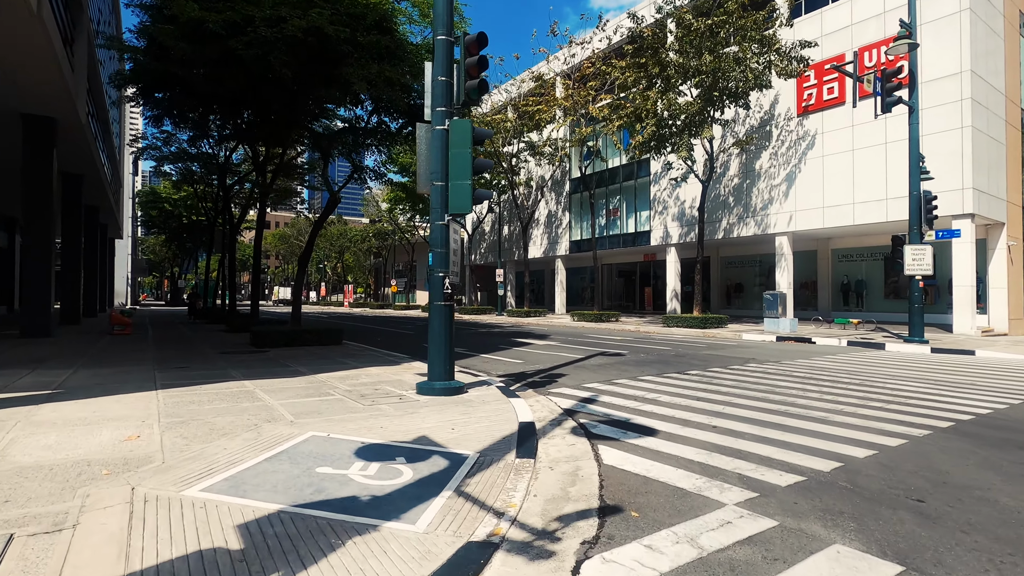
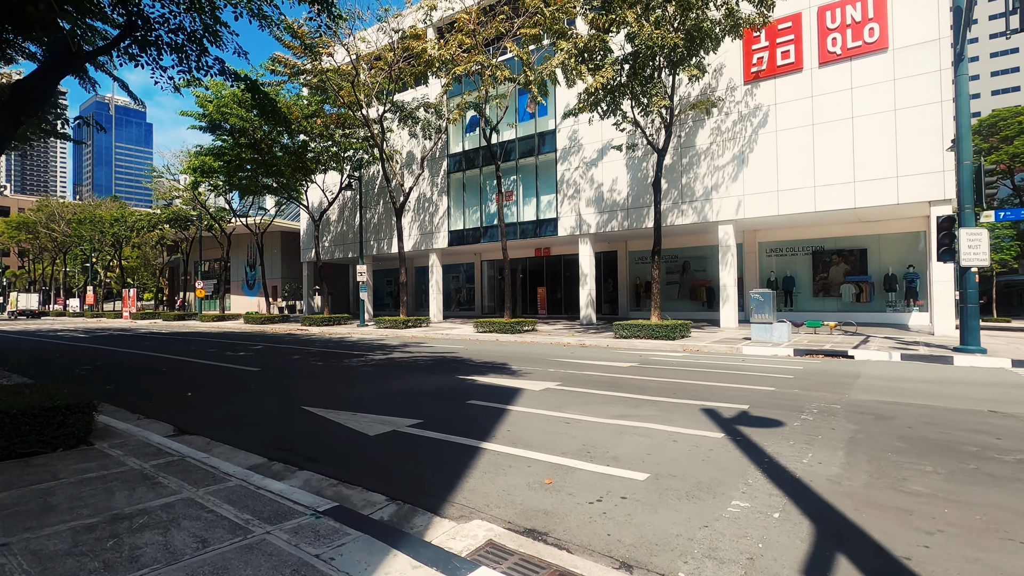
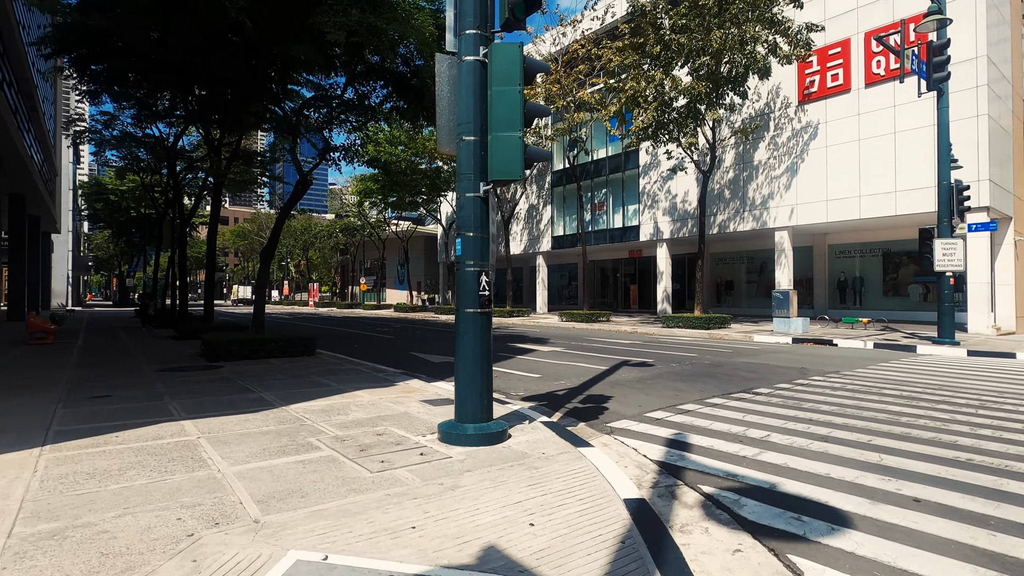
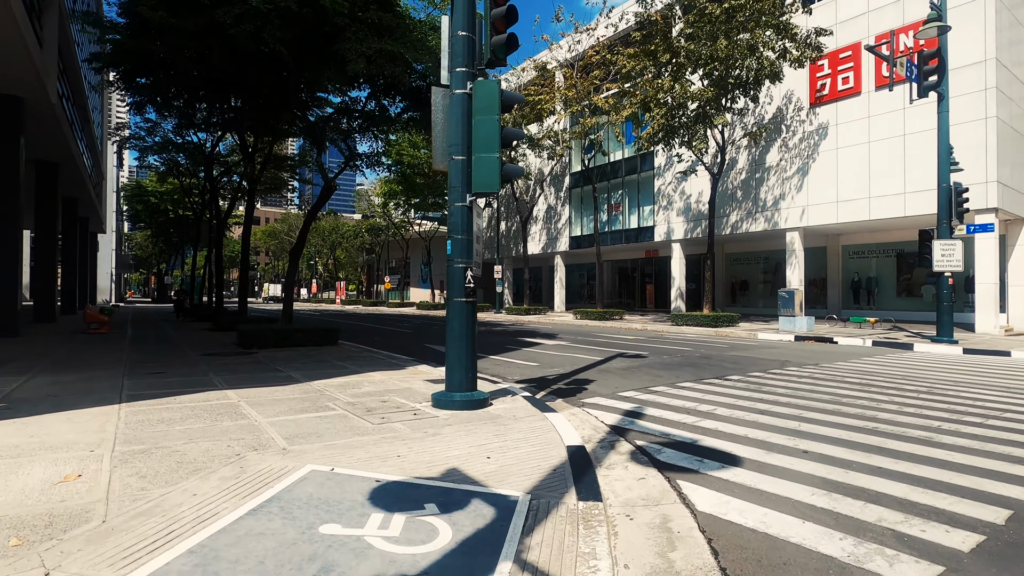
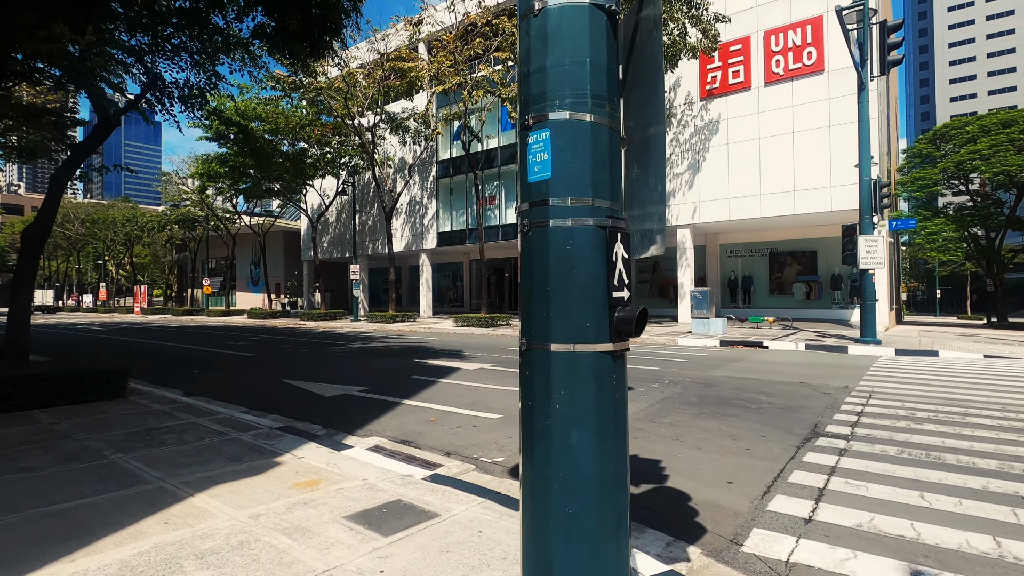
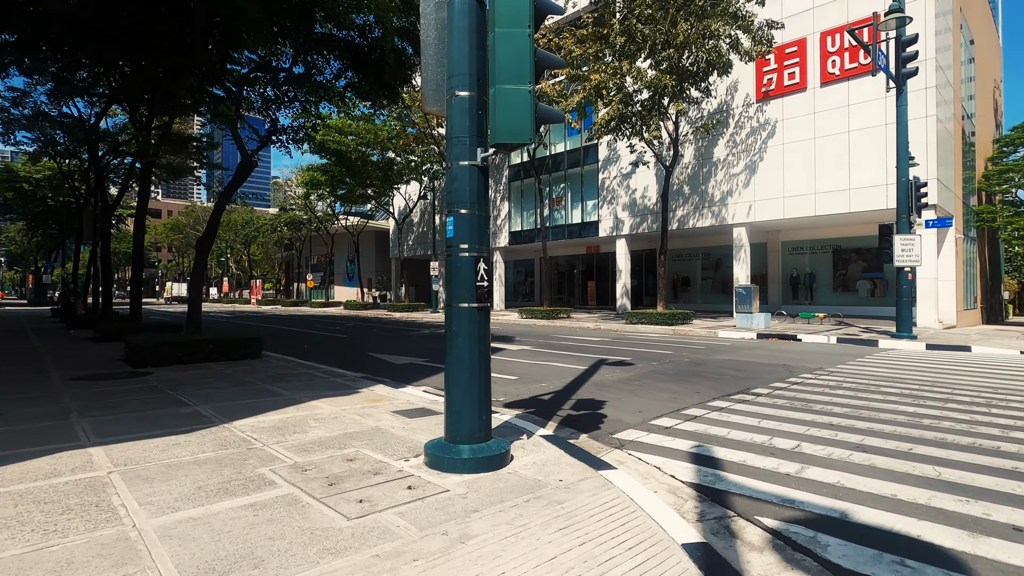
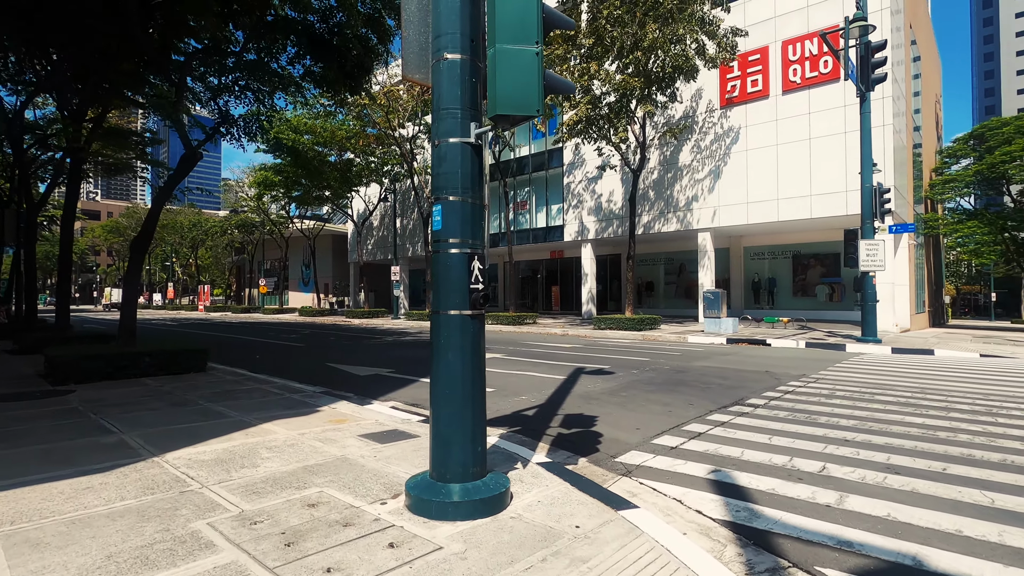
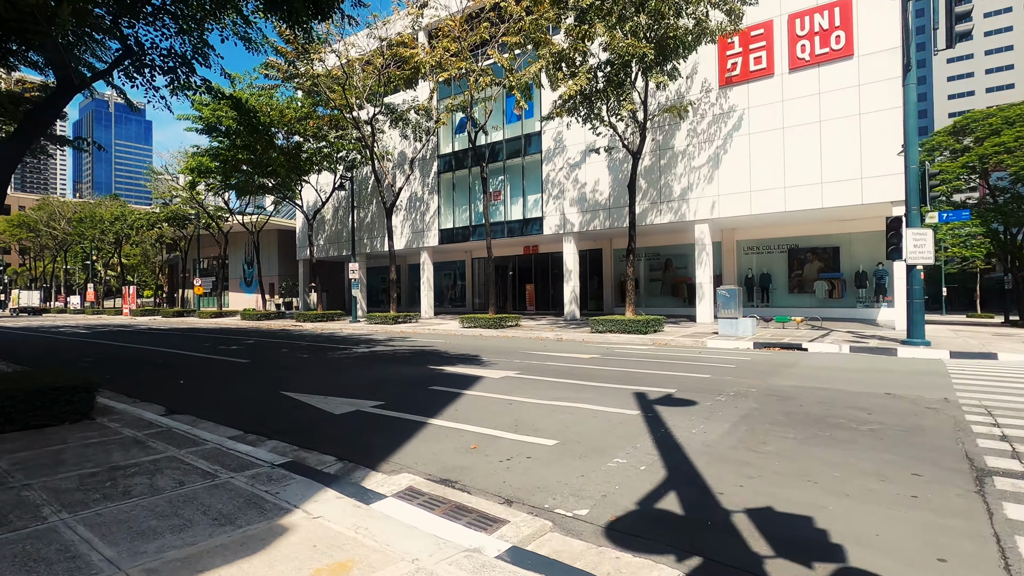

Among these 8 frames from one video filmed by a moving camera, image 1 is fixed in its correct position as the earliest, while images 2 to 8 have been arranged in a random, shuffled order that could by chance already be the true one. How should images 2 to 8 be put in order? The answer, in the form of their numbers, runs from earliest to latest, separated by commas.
4, 3, 6, 7, 5, 8, 2
